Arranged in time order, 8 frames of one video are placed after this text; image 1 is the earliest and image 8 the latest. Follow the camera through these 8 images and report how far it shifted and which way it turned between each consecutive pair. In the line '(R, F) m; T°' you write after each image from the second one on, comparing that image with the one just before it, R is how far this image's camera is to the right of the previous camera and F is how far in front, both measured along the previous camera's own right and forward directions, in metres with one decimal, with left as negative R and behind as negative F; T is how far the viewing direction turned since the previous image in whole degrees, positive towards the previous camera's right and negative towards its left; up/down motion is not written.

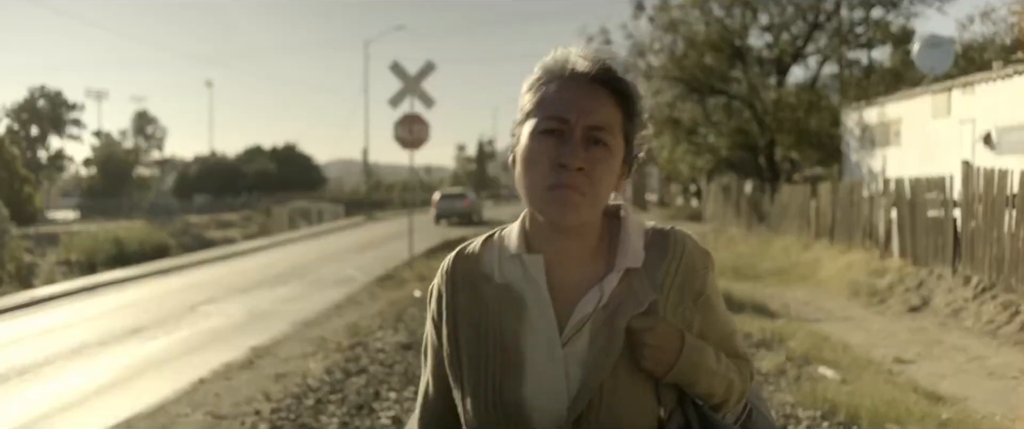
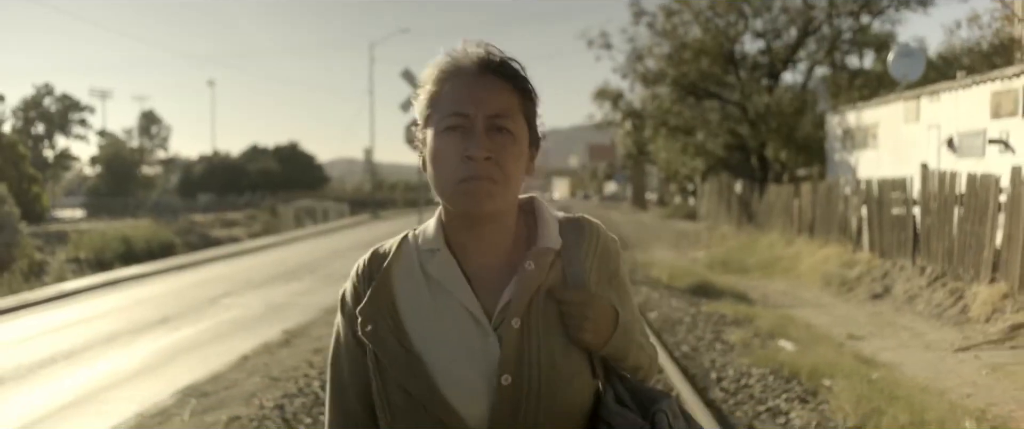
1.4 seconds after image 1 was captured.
(-0.1, -1.3) m; 0°
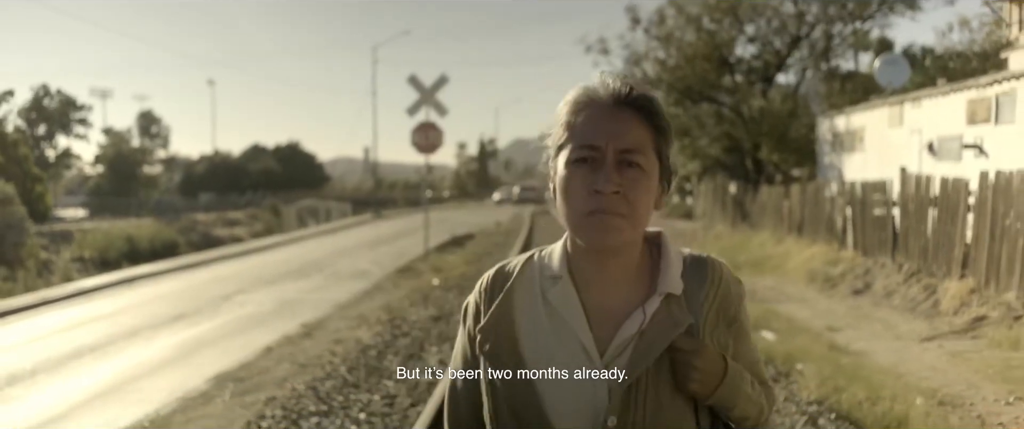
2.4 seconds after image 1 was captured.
(-0.1, -0.8) m; 0°
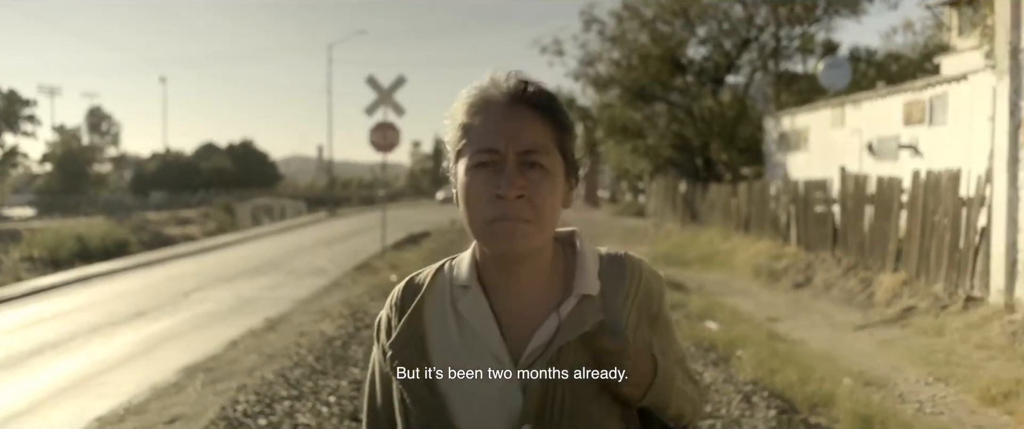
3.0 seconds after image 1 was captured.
(0.0, -0.5) m; +3°
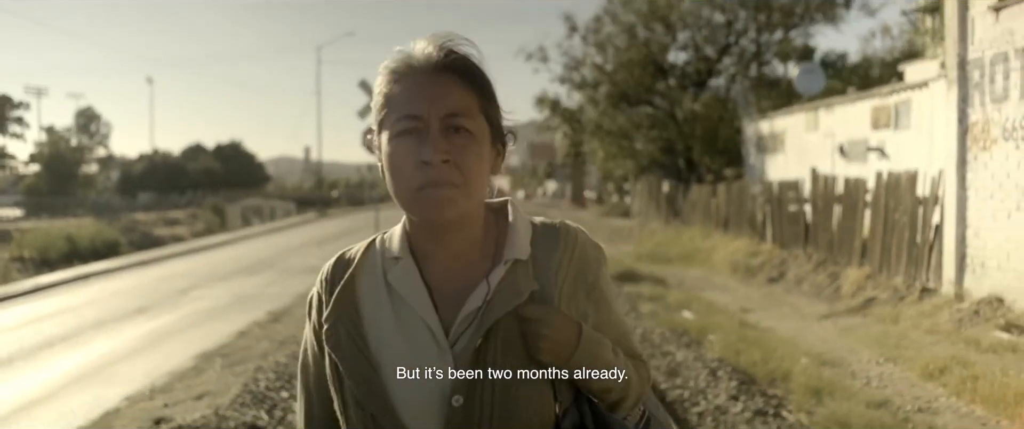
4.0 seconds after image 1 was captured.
(0.0, -0.8) m; +1°
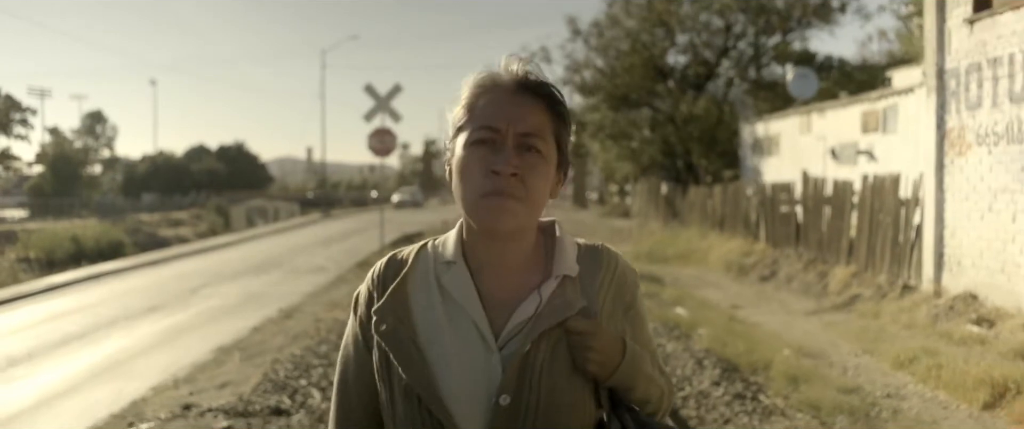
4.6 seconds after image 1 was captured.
(0.0, -0.6) m; 0°
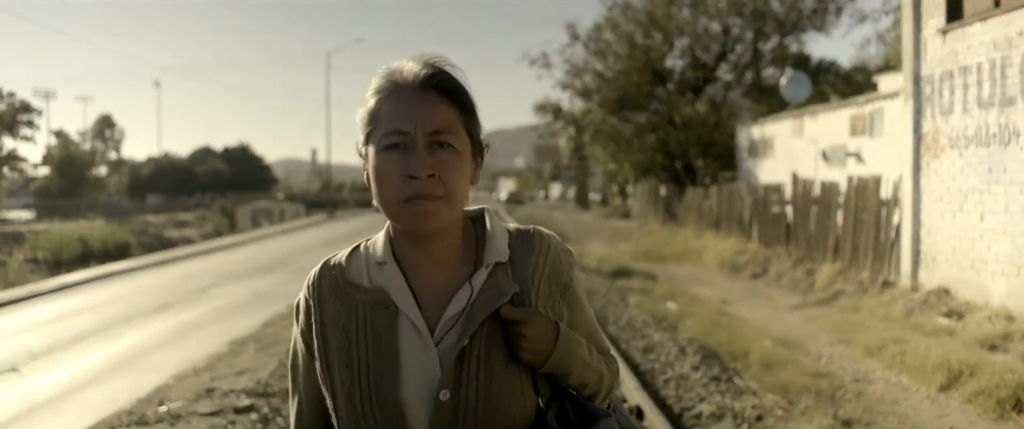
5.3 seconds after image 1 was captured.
(+0.1, -0.6) m; 0°
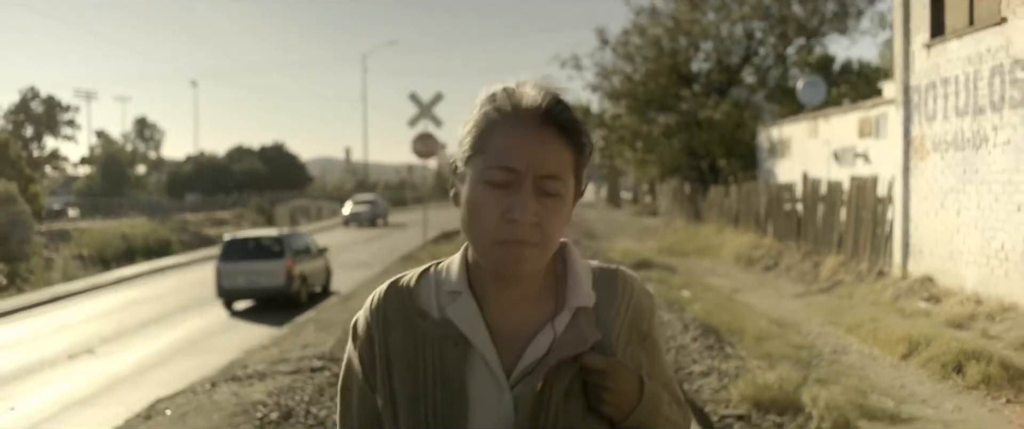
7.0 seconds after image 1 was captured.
(0.0, -1.4) m; -2°
